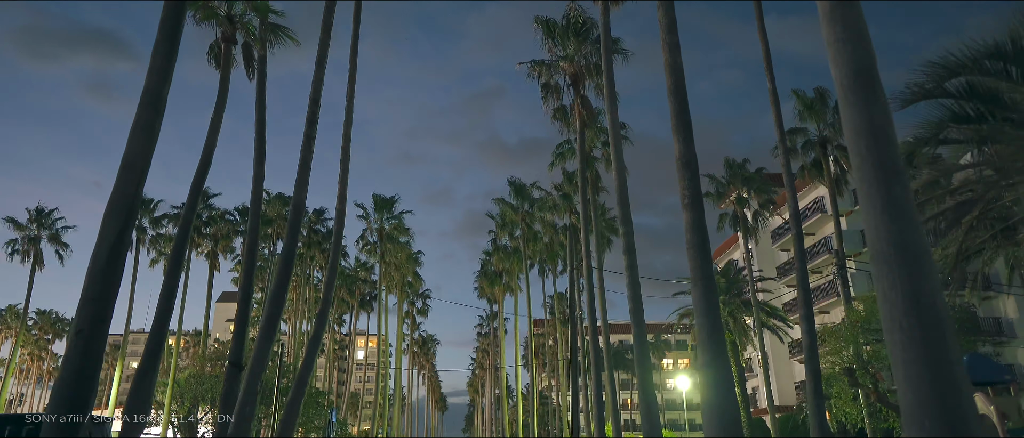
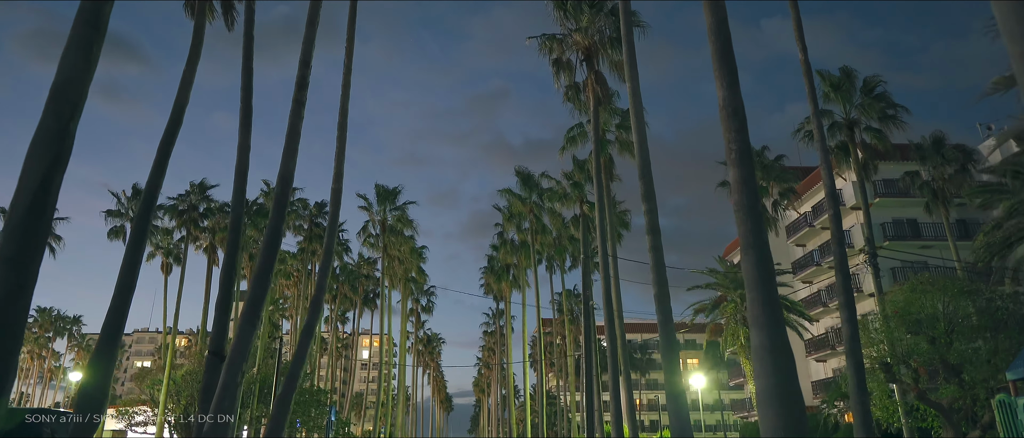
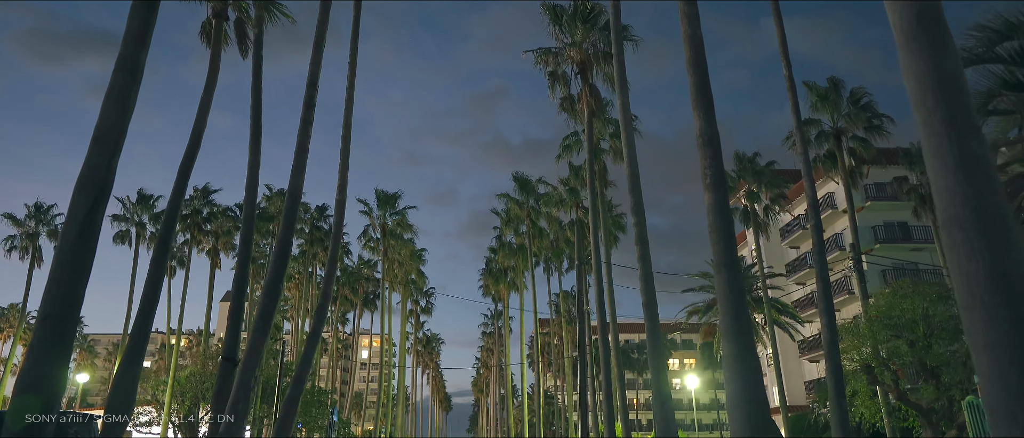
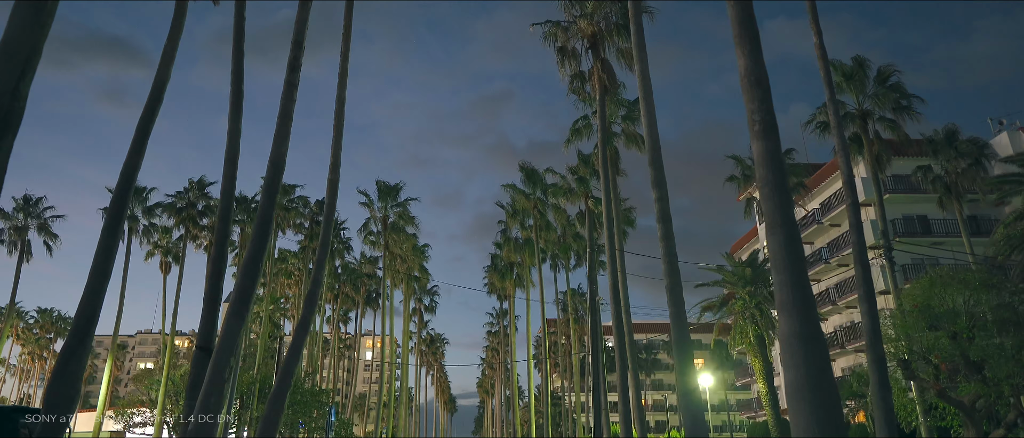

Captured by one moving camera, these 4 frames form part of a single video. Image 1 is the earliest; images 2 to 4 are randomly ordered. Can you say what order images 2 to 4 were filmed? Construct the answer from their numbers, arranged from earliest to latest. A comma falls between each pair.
3, 2, 4
